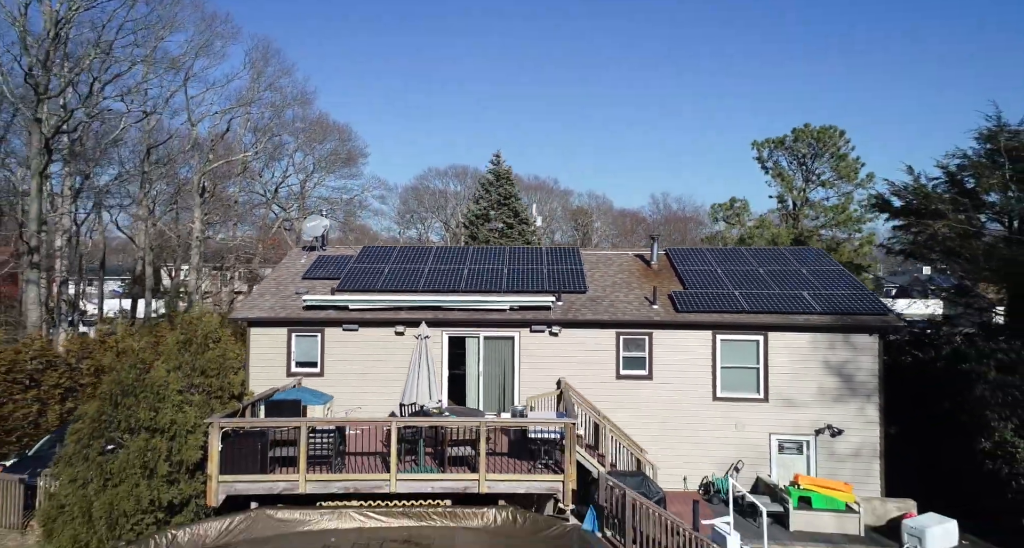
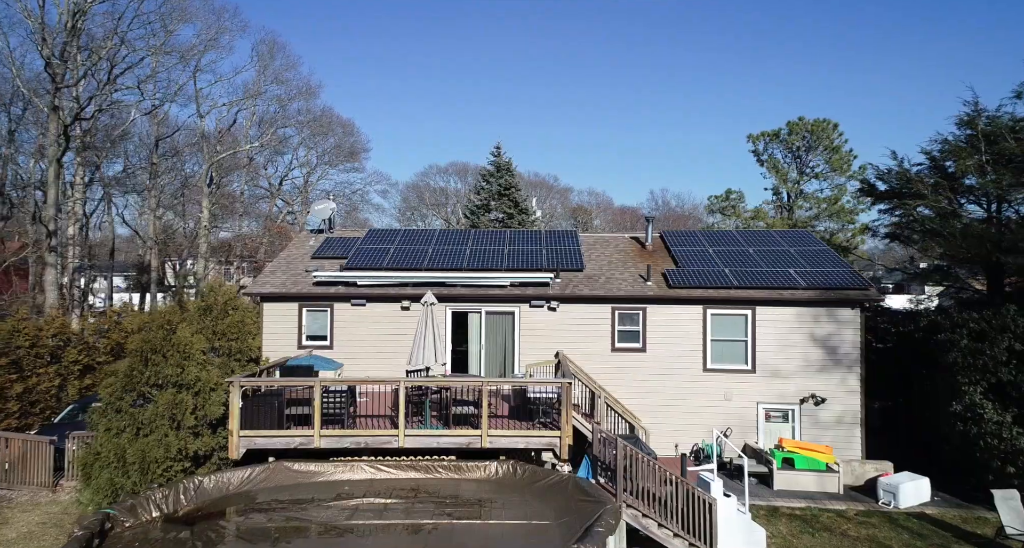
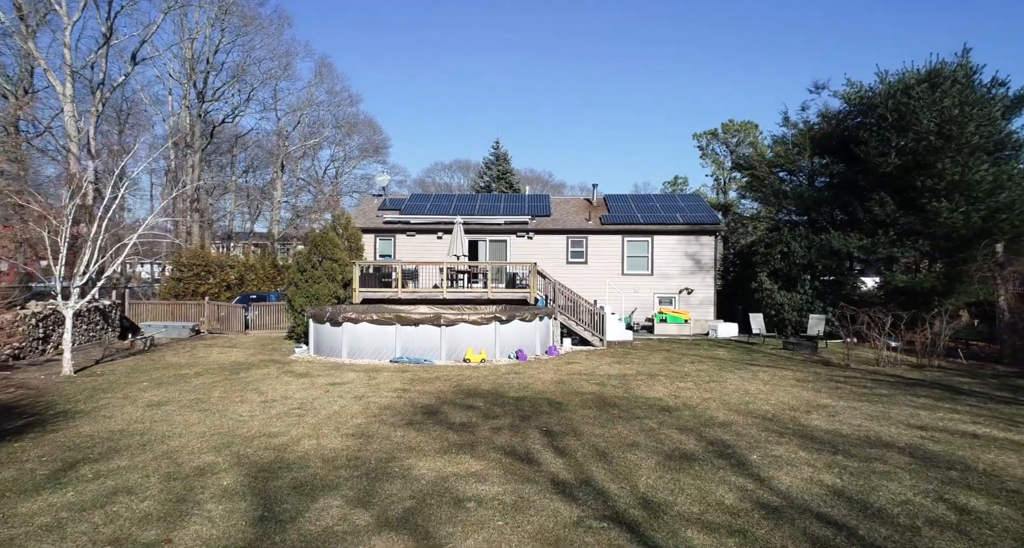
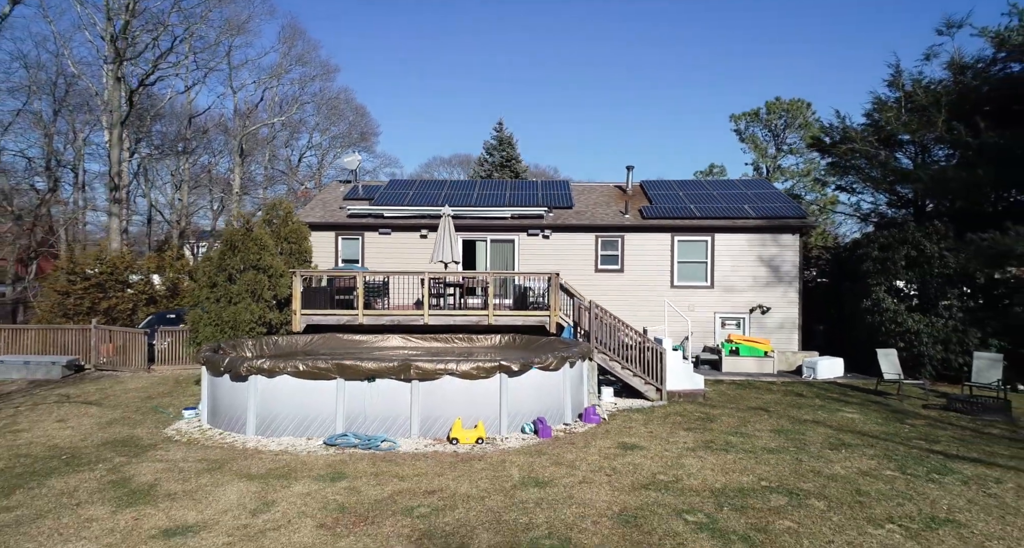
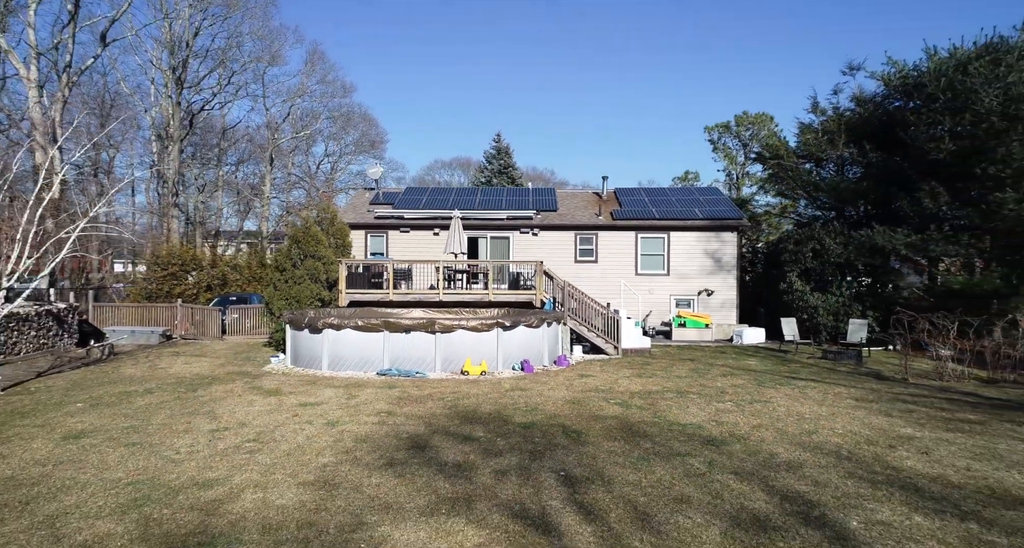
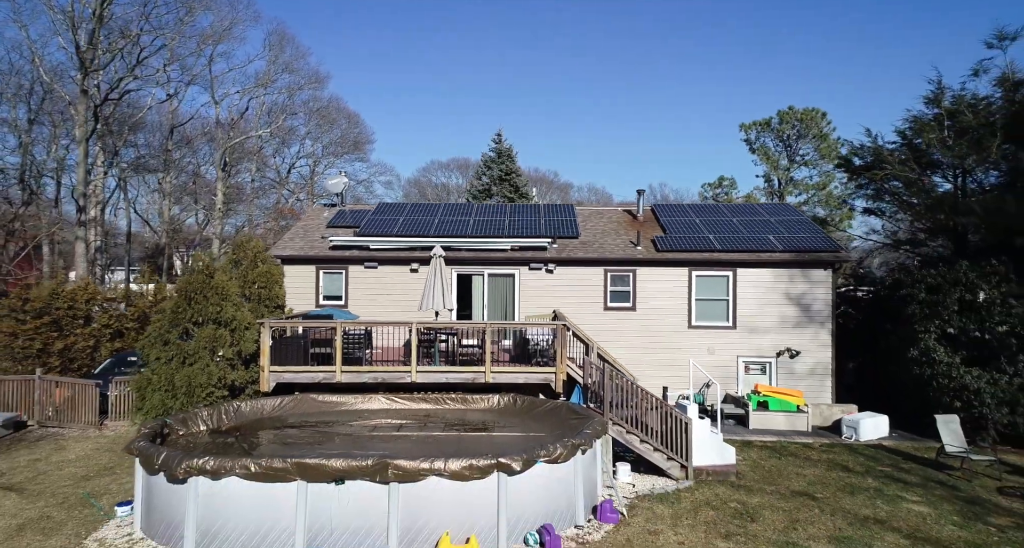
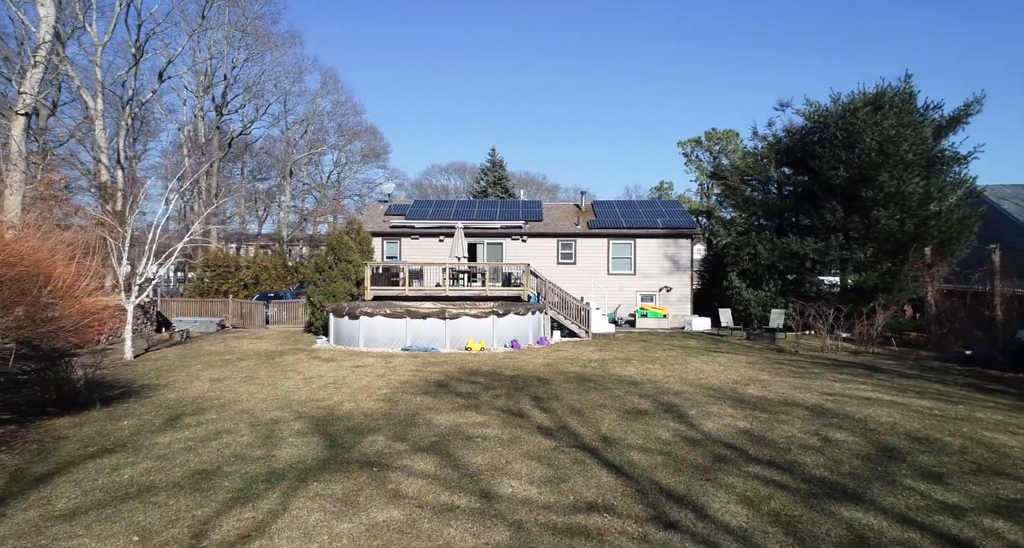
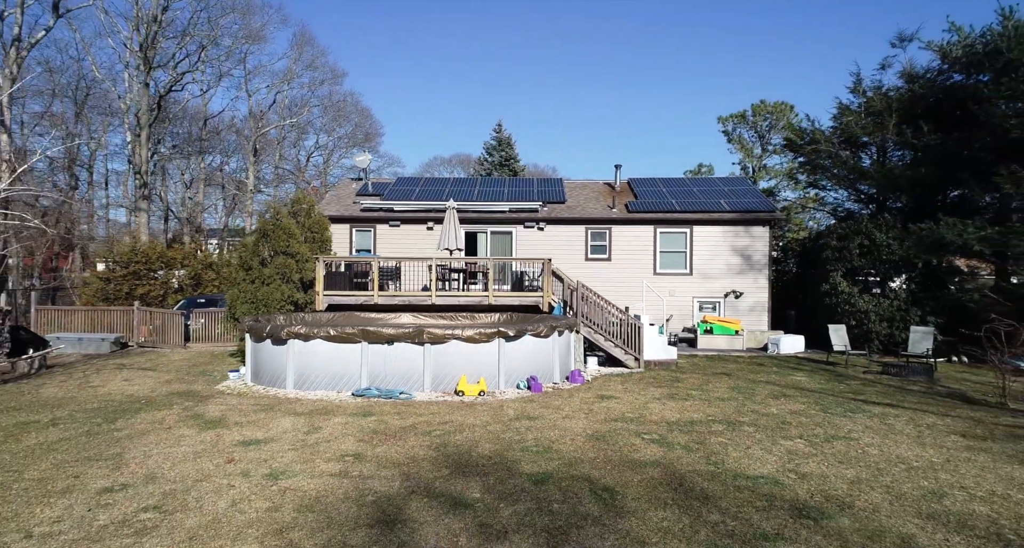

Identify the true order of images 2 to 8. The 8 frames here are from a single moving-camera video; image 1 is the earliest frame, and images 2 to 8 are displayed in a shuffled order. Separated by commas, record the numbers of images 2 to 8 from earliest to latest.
2, 6, 4, 8, 5, 3, 7
